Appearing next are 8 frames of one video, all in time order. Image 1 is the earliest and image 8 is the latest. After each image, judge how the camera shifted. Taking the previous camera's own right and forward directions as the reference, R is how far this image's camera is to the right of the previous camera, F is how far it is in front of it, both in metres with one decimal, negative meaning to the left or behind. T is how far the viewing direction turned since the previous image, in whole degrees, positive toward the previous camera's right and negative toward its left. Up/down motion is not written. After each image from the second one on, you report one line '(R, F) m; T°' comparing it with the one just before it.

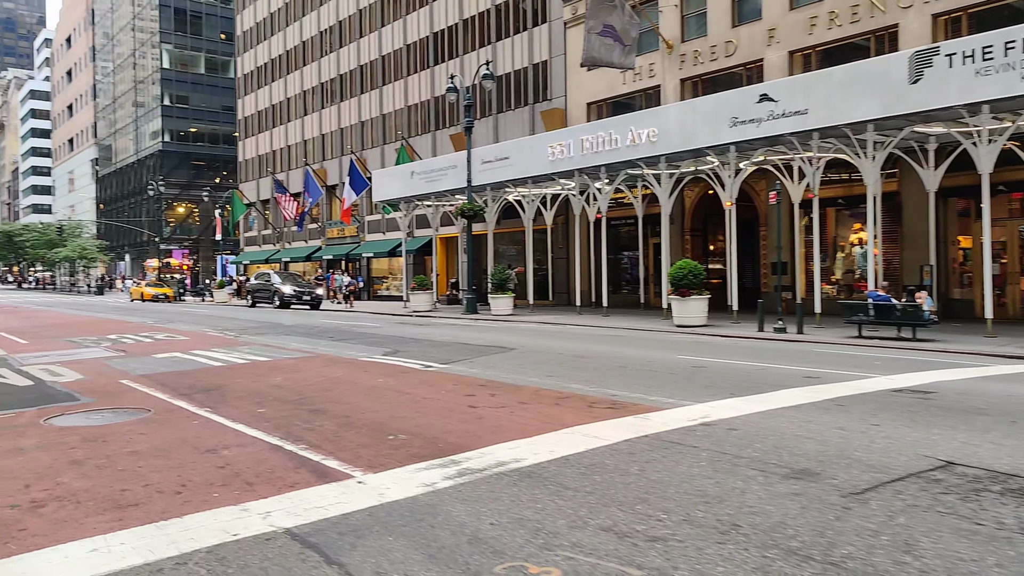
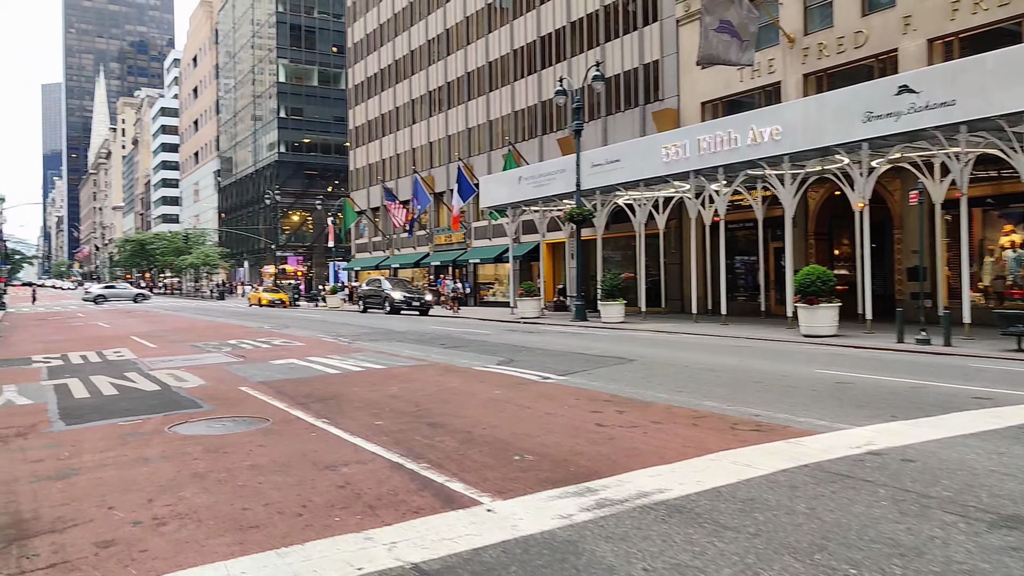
(-0.3, +0.5) m; -7°
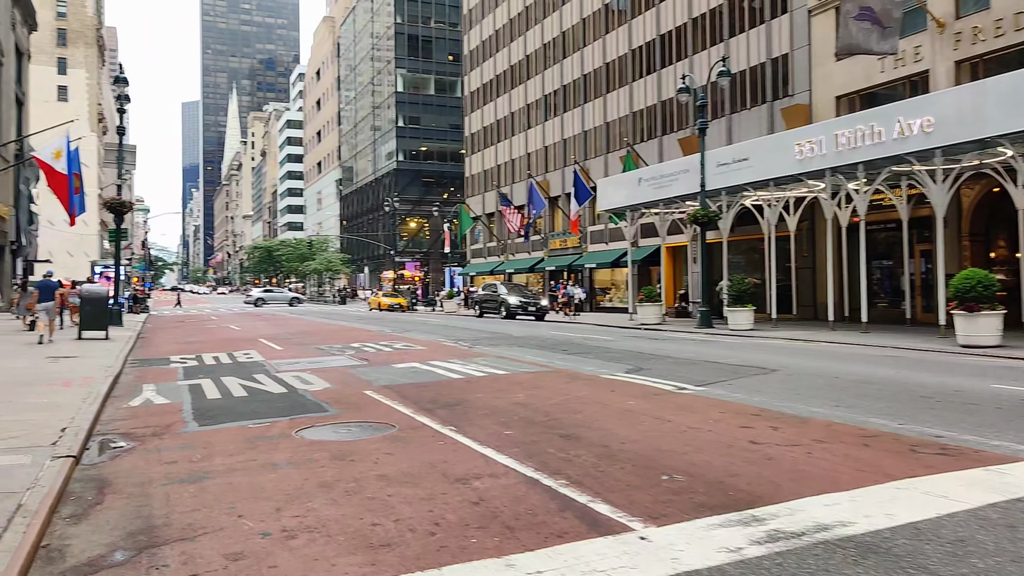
(-0.3, +0.5) m; -8°
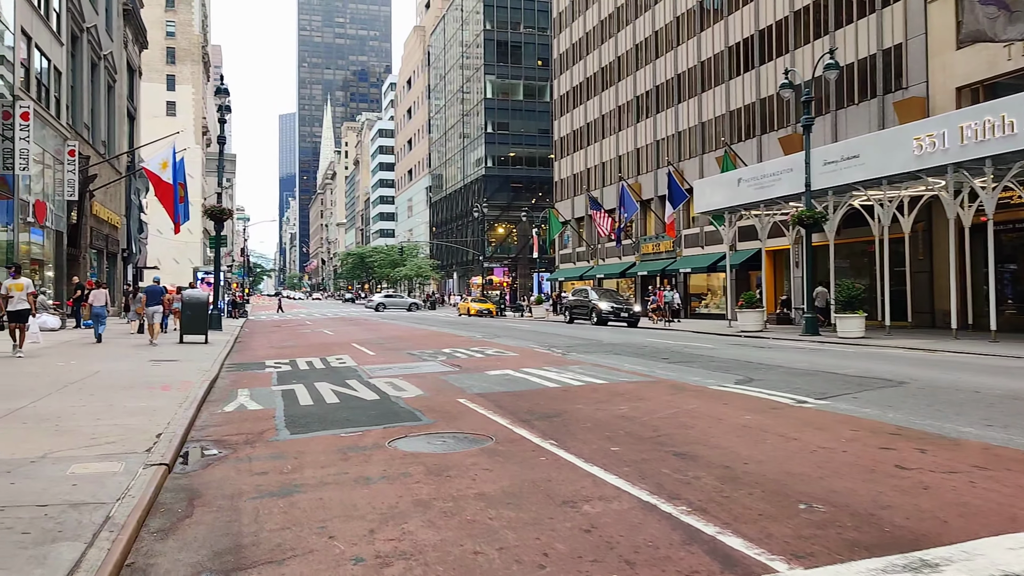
(-0.2, +0.5) m; -6°
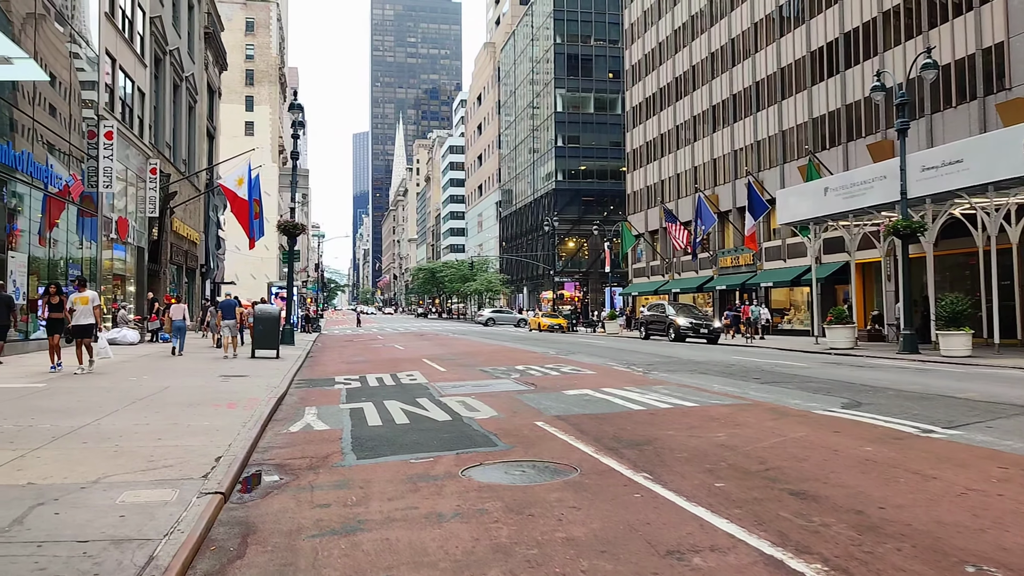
(-0.1, +0.7) m; -5°
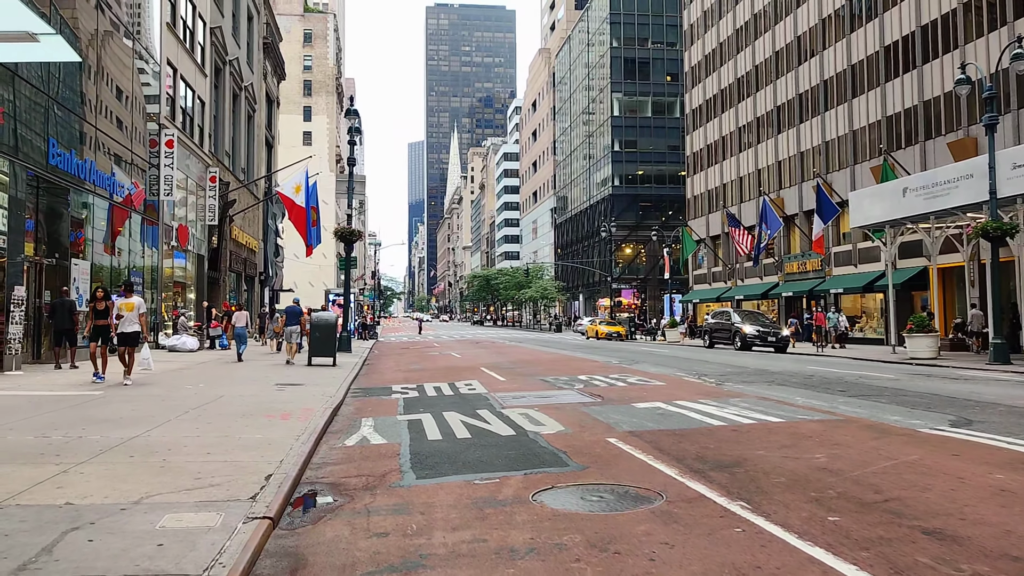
(-0.2, +0.7) m; -4°
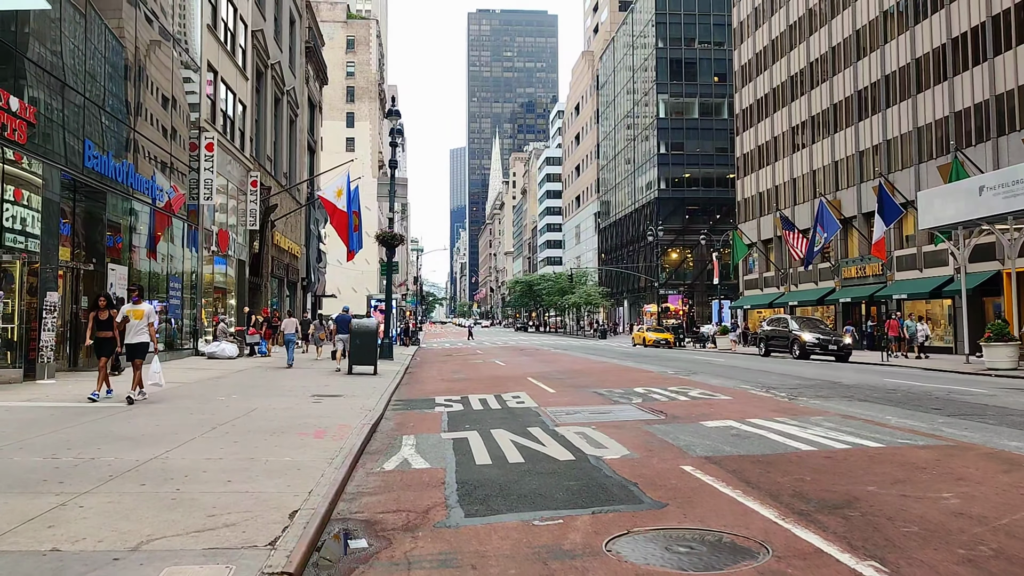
(-0.2, +1.0) m; -3°
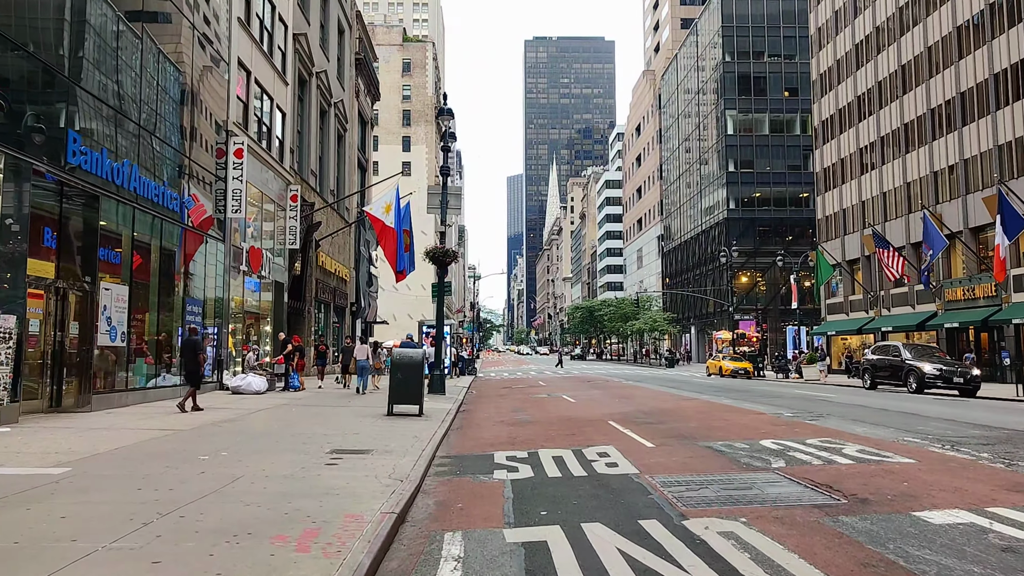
(-0.4, +3.6) m; -4°
